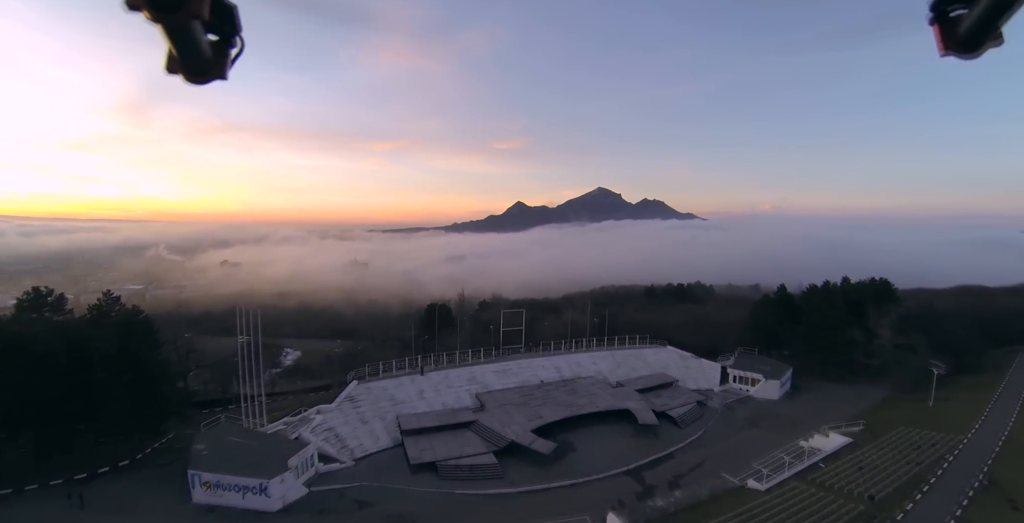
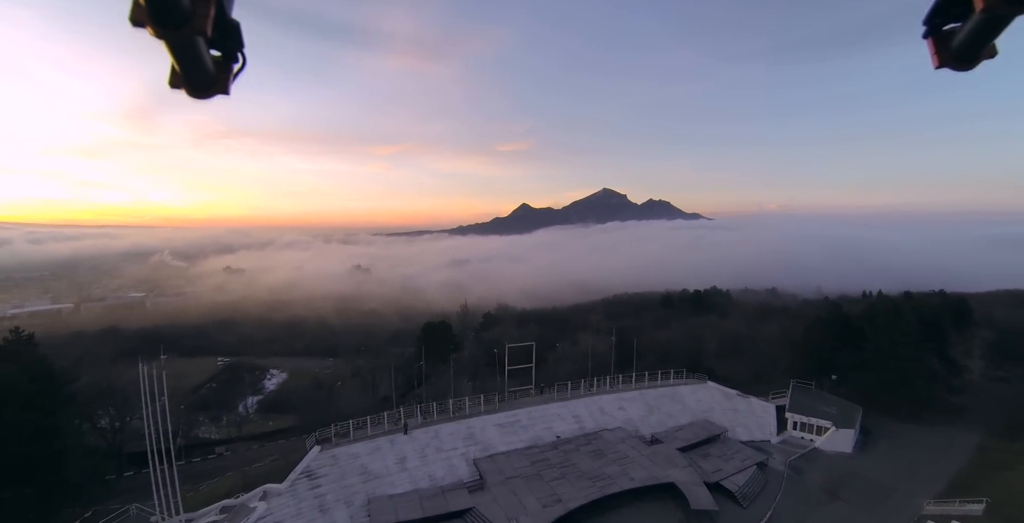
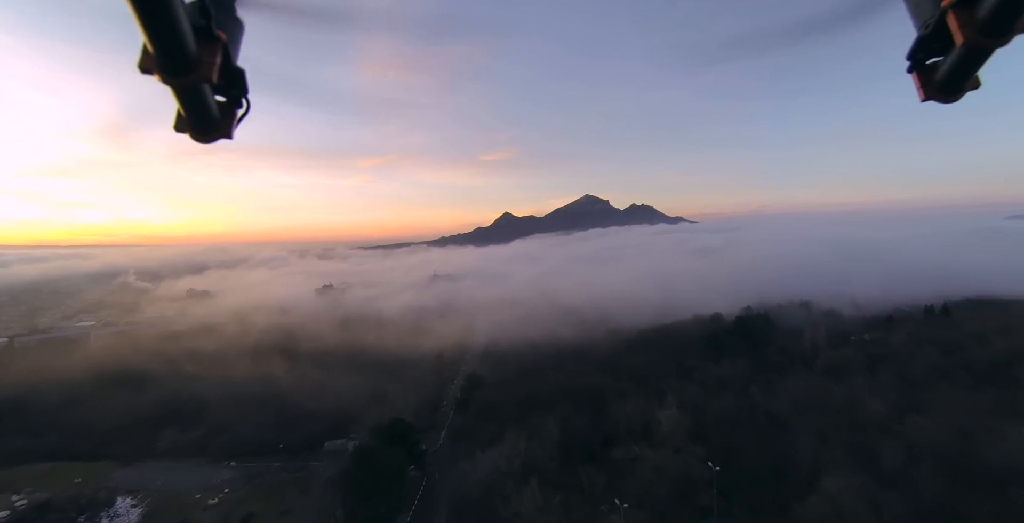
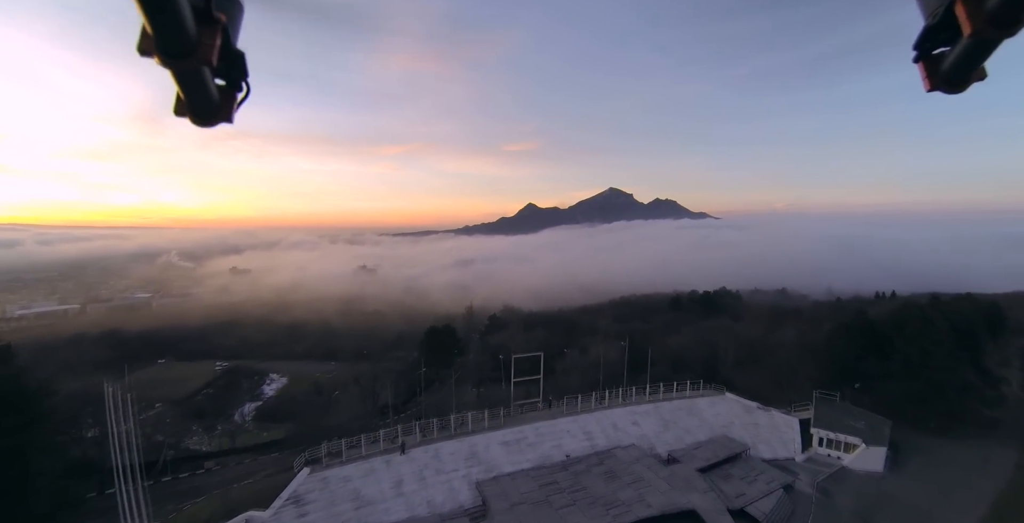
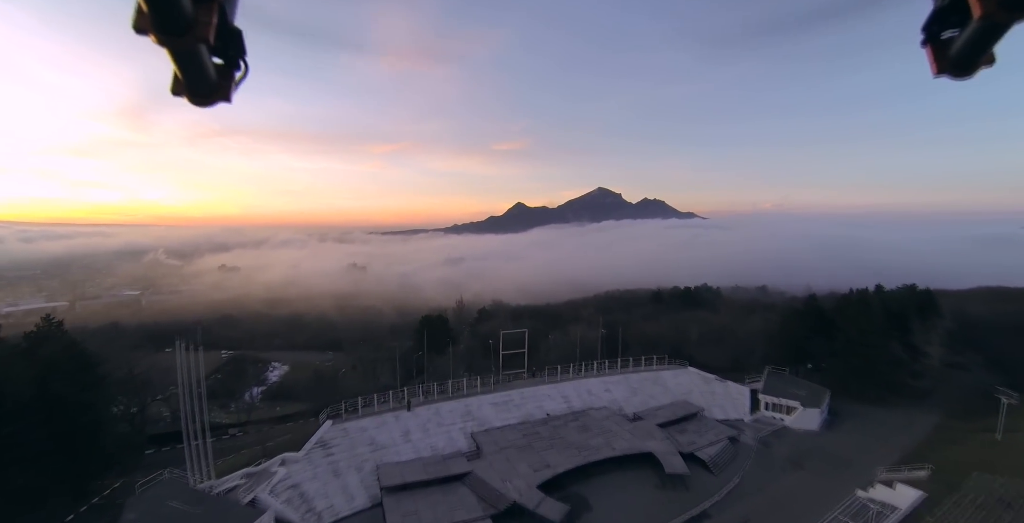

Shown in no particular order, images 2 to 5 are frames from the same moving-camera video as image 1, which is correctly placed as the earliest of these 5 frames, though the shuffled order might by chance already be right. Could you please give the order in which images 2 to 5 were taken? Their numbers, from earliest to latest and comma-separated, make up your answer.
5, 2, 4, 3
